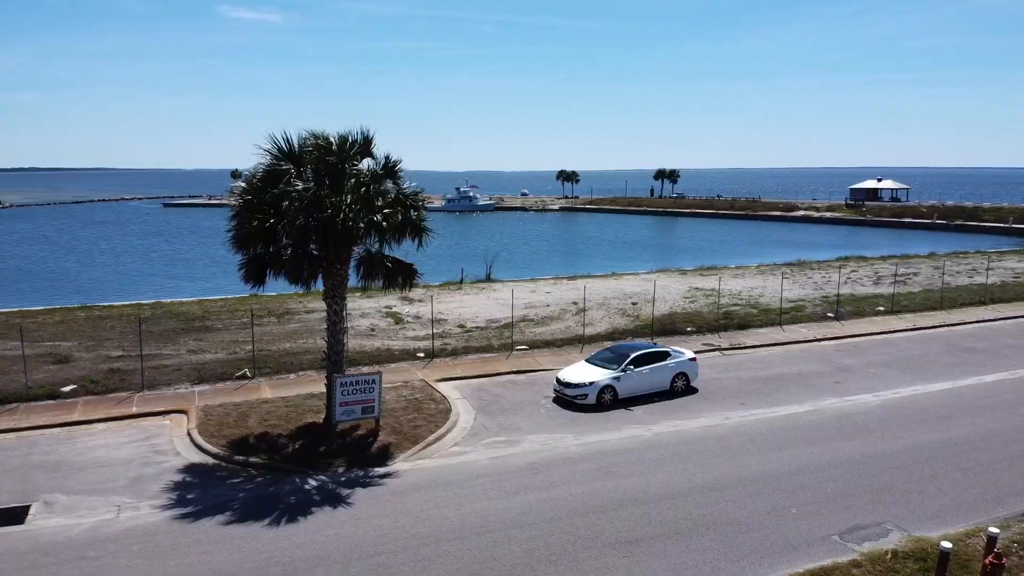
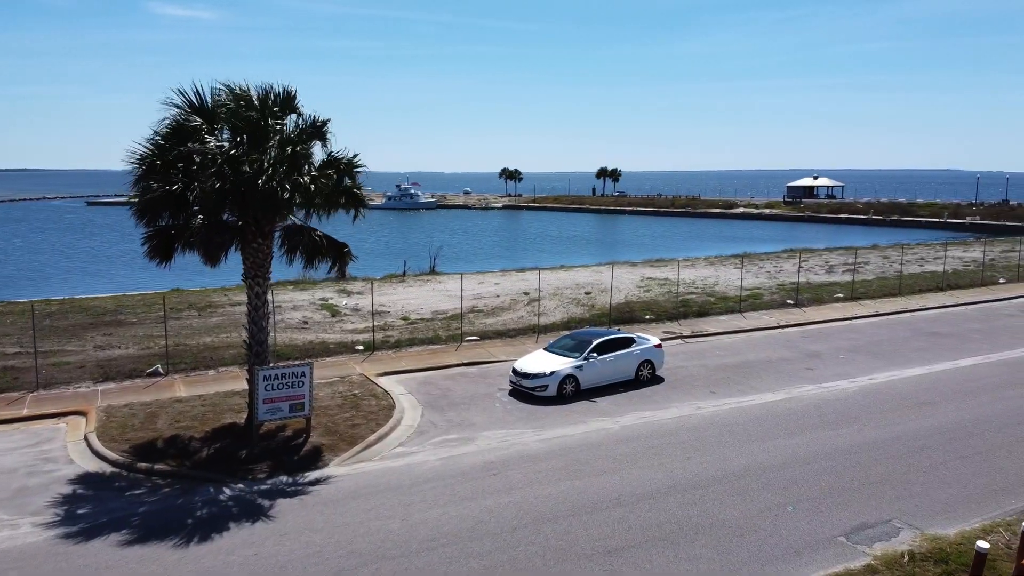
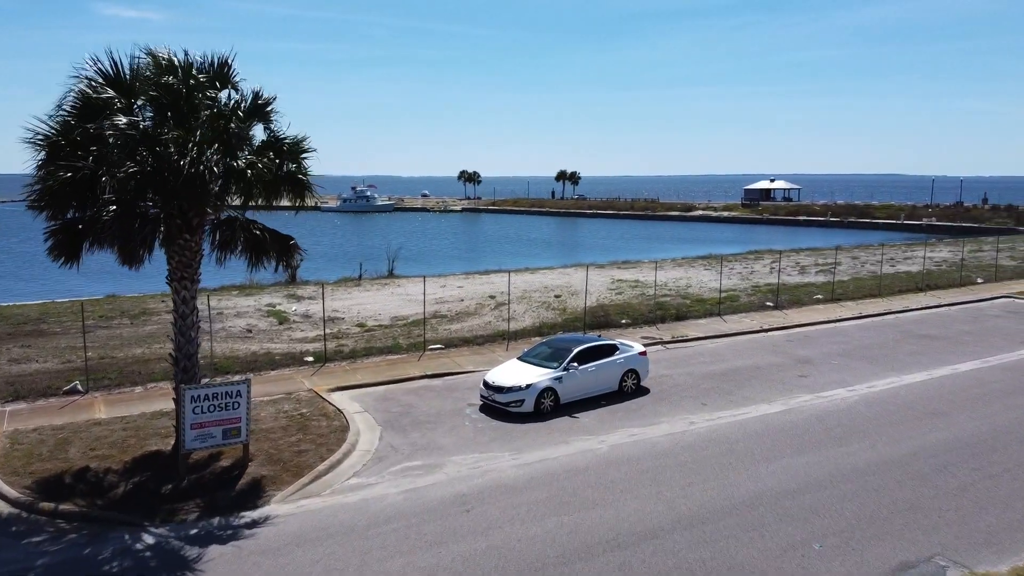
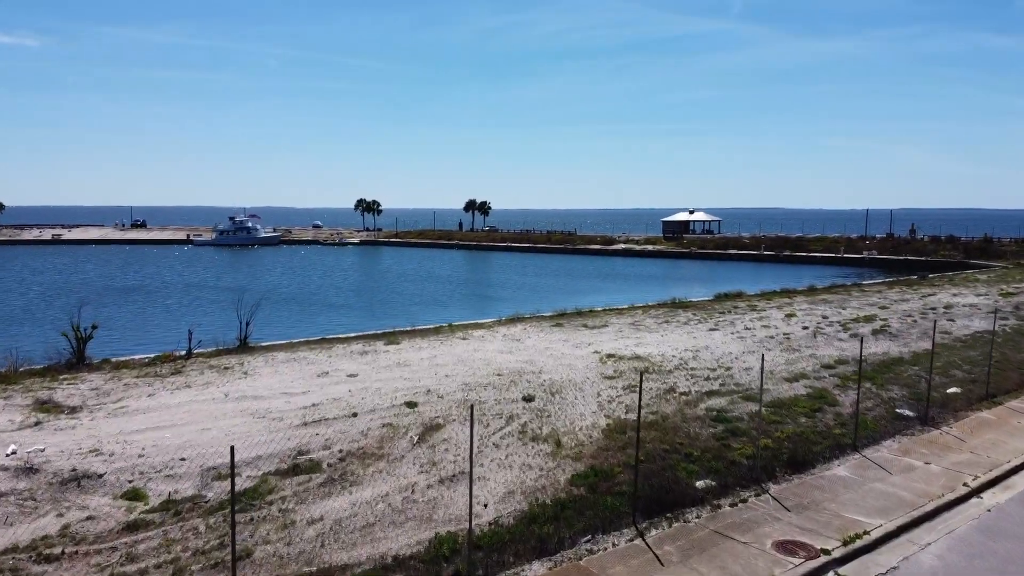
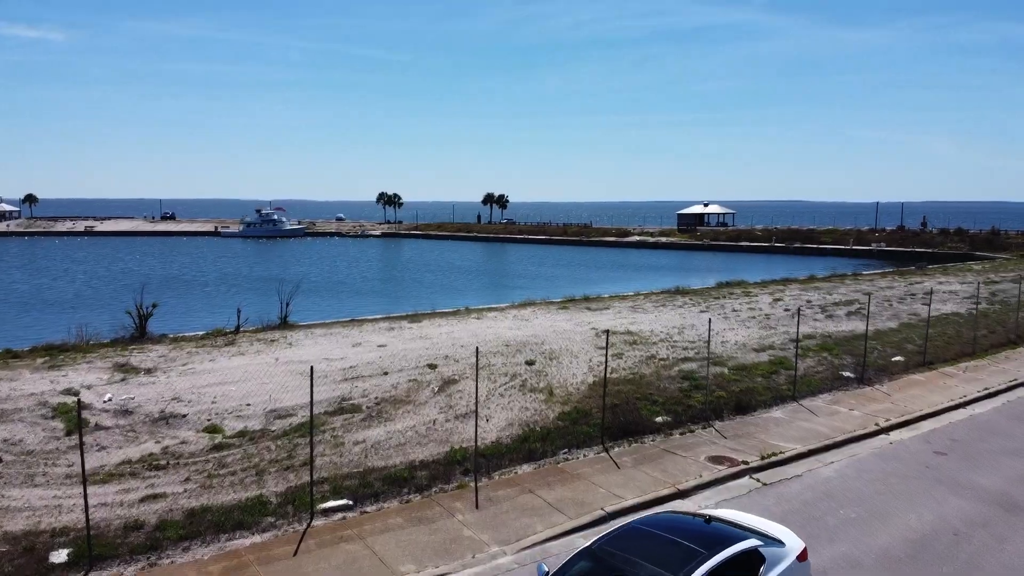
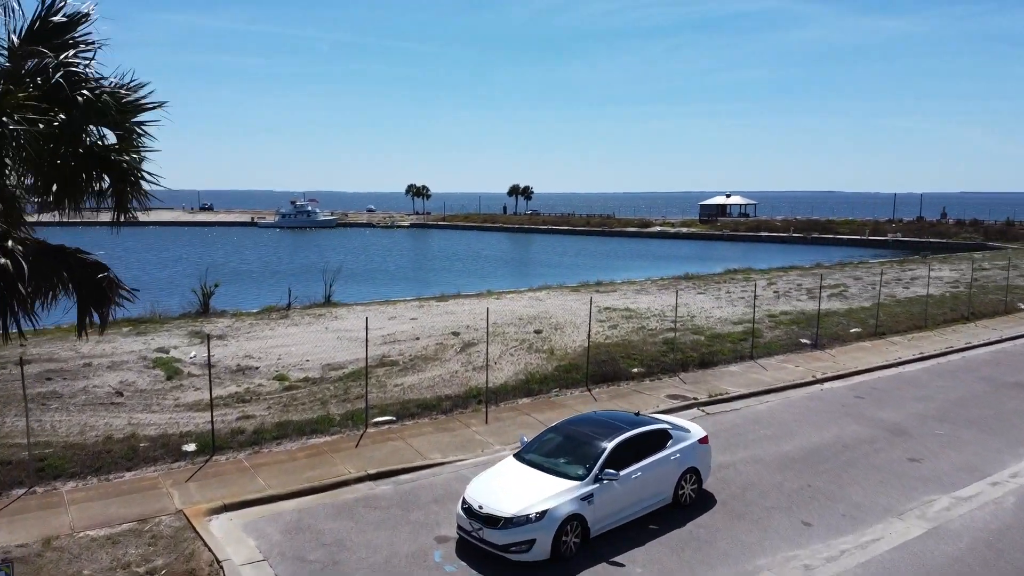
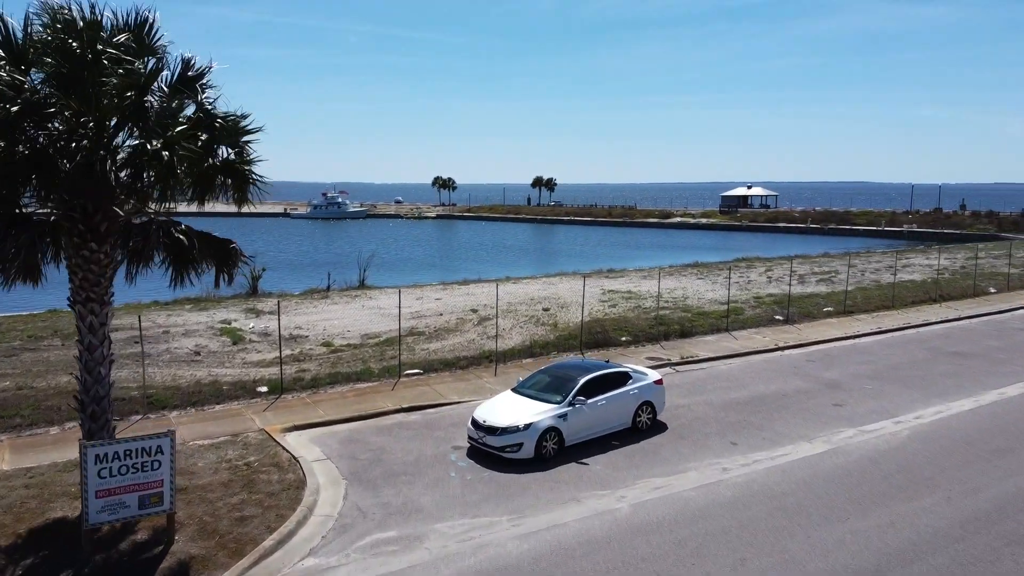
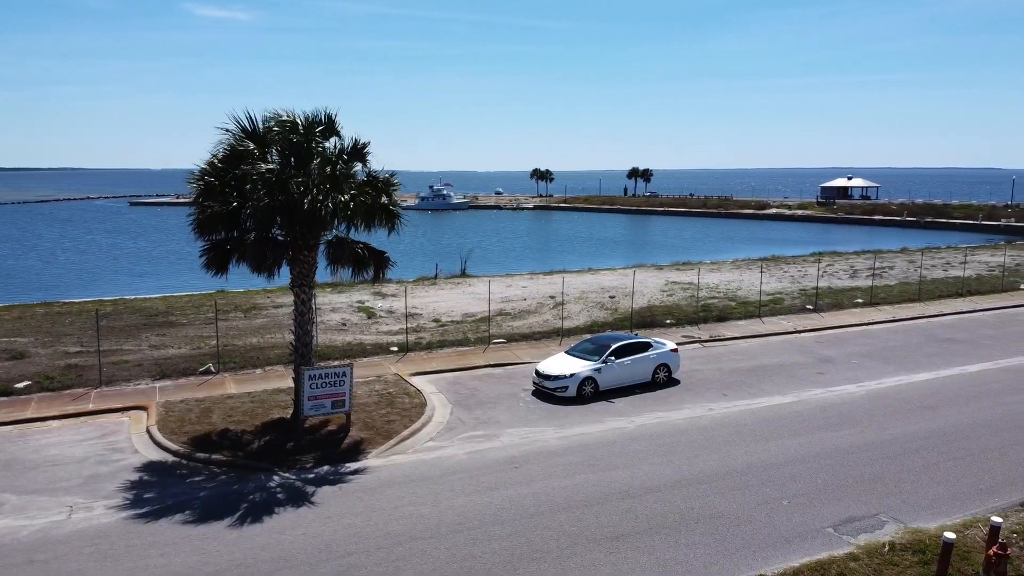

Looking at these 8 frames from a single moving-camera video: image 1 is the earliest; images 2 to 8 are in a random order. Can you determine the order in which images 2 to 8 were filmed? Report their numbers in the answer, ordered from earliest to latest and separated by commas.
8, 2, 3, 7, 6, 5, 4
